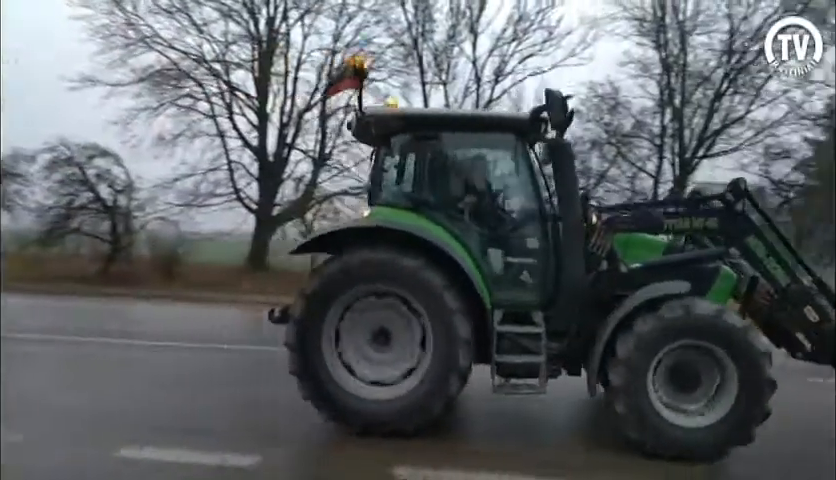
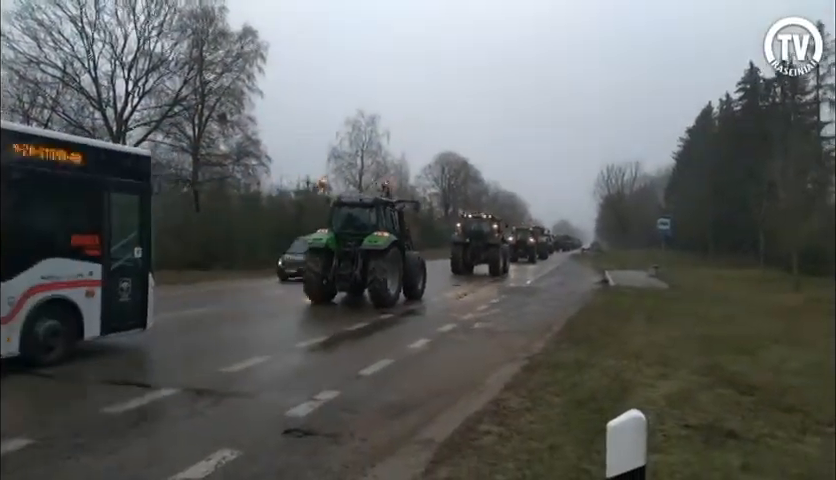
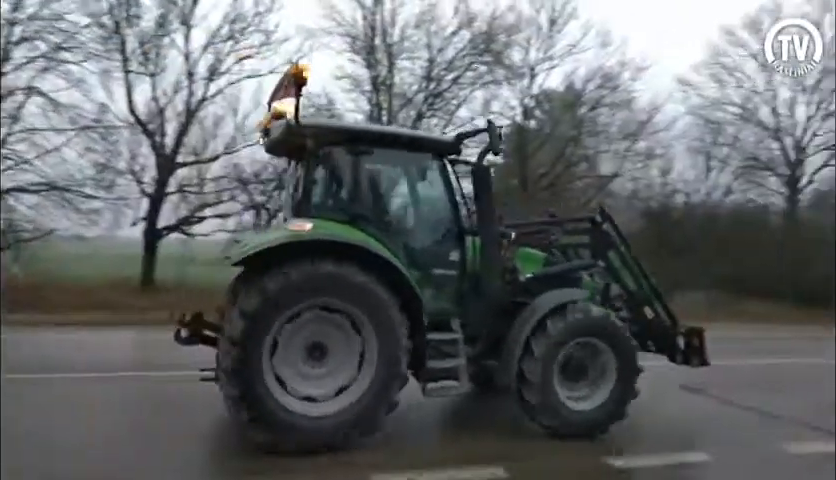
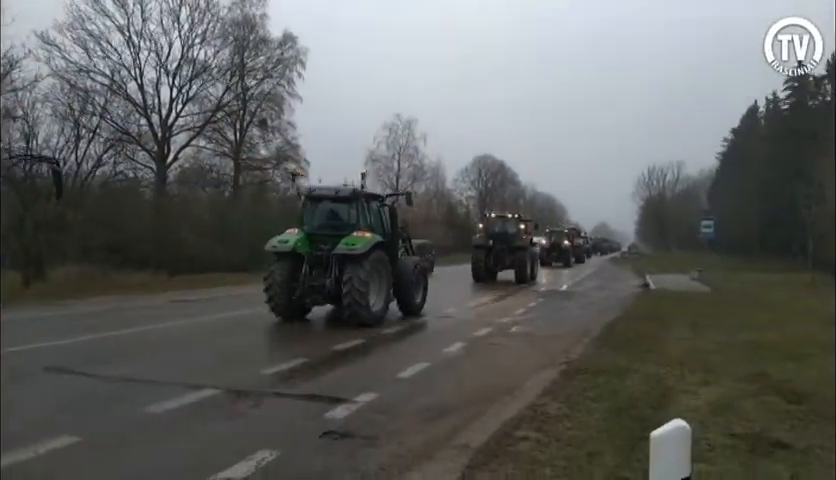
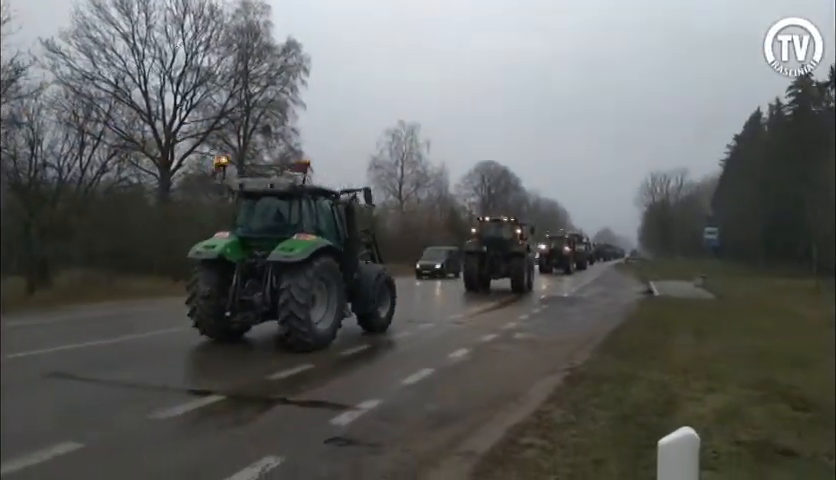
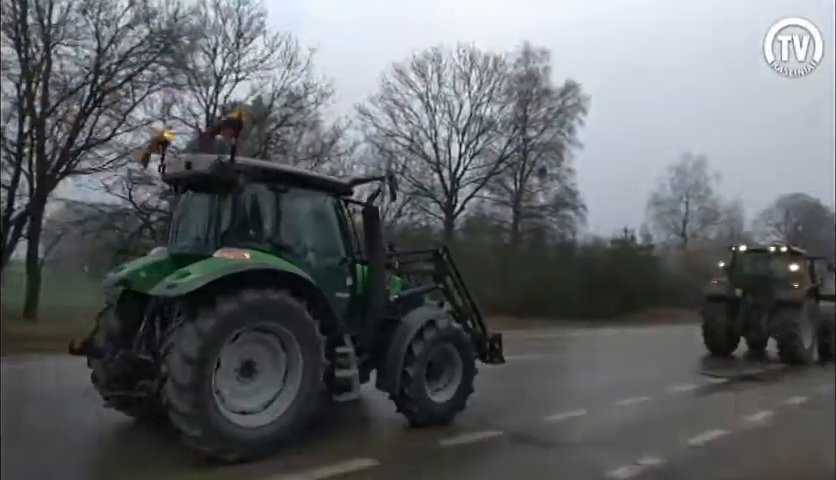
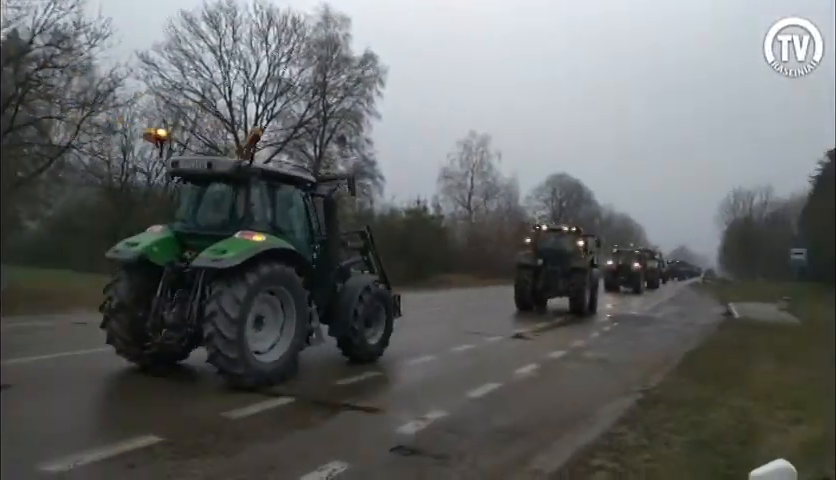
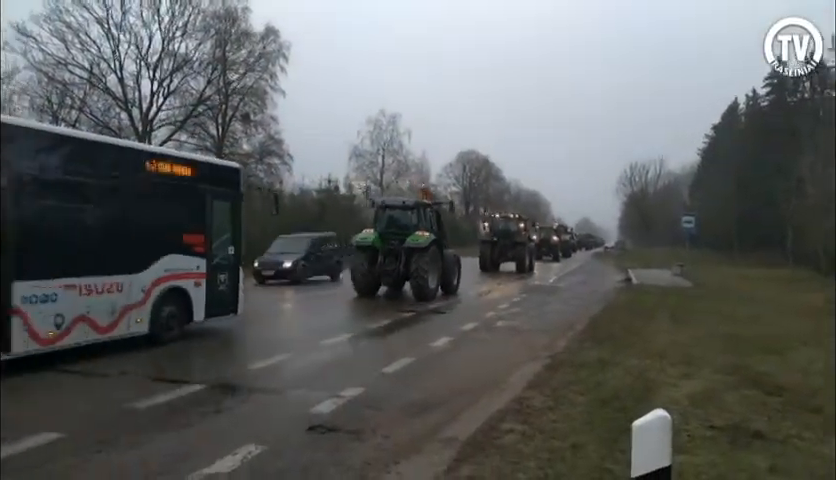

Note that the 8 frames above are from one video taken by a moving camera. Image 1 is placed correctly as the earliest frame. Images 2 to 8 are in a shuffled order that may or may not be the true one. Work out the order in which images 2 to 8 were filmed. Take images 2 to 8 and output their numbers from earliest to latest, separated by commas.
3, 6, 7, 5, 4, 2, 8
